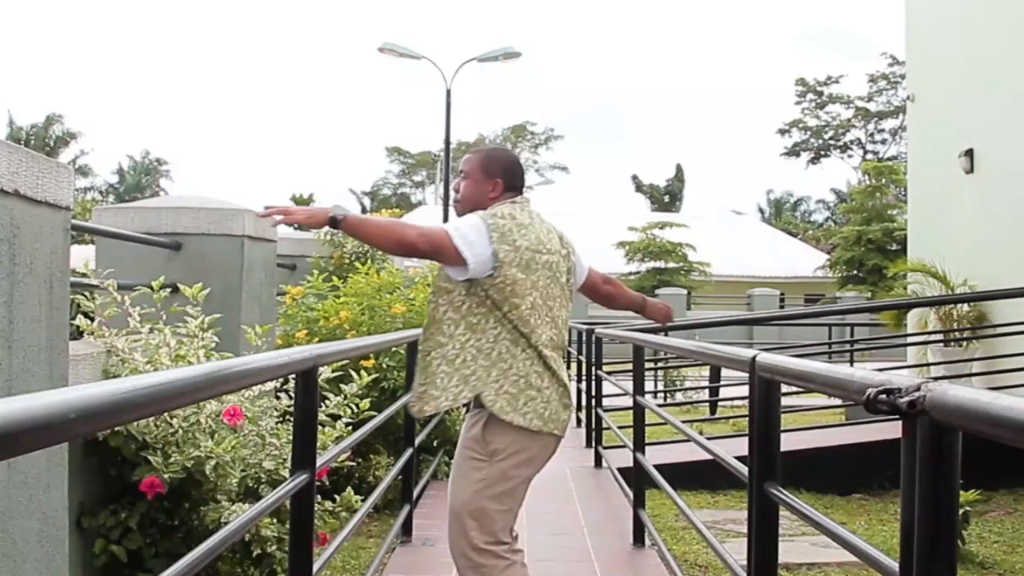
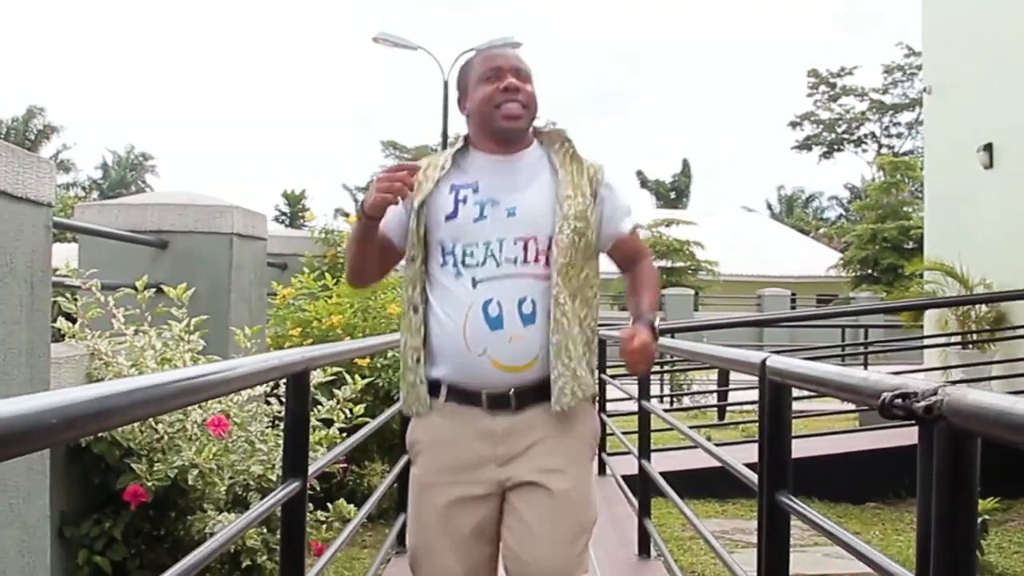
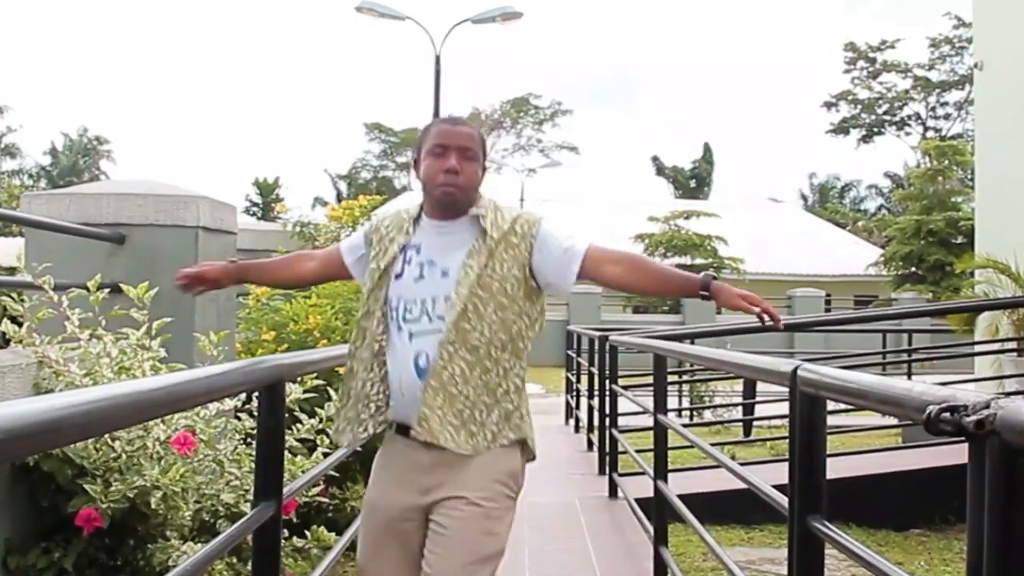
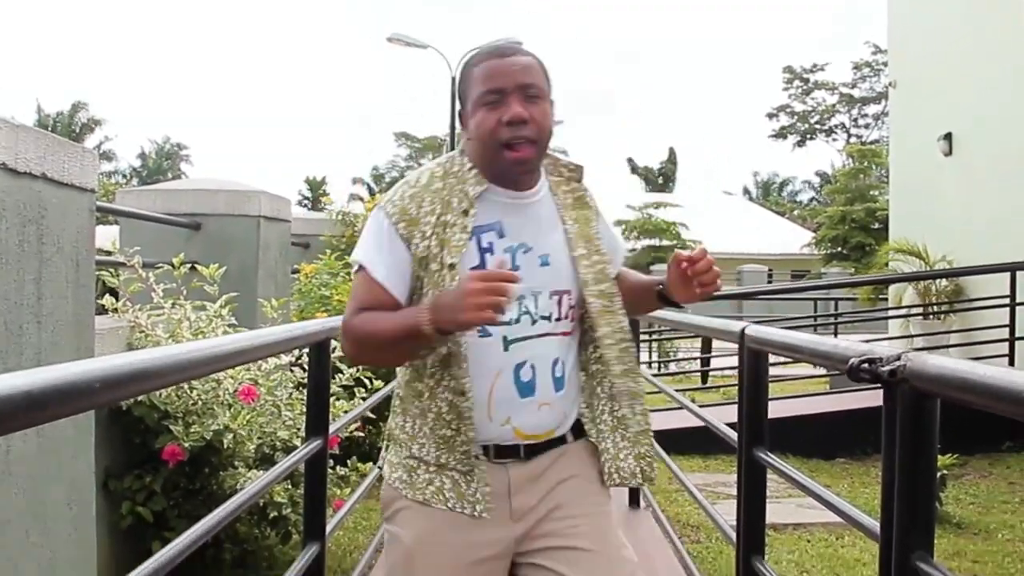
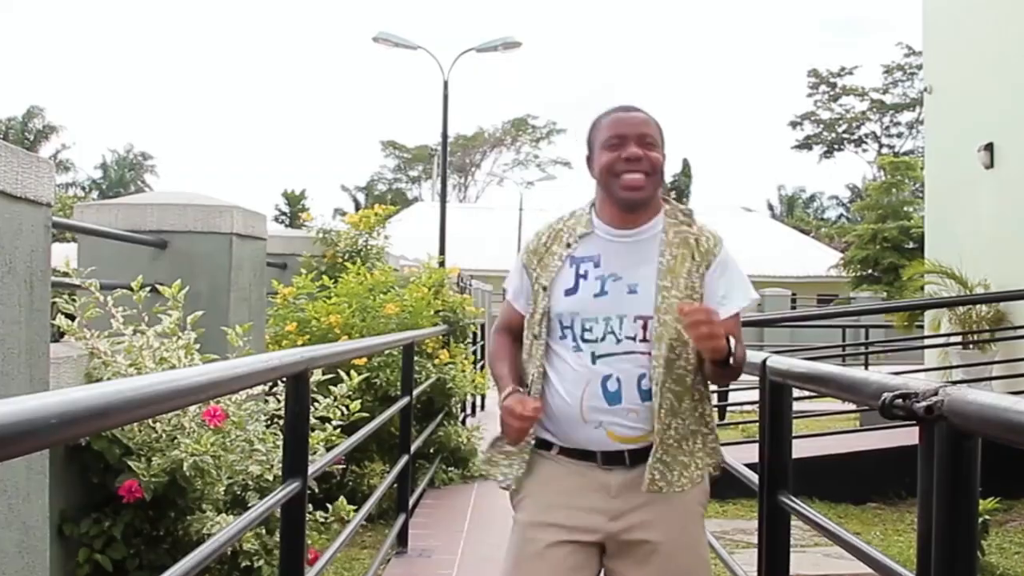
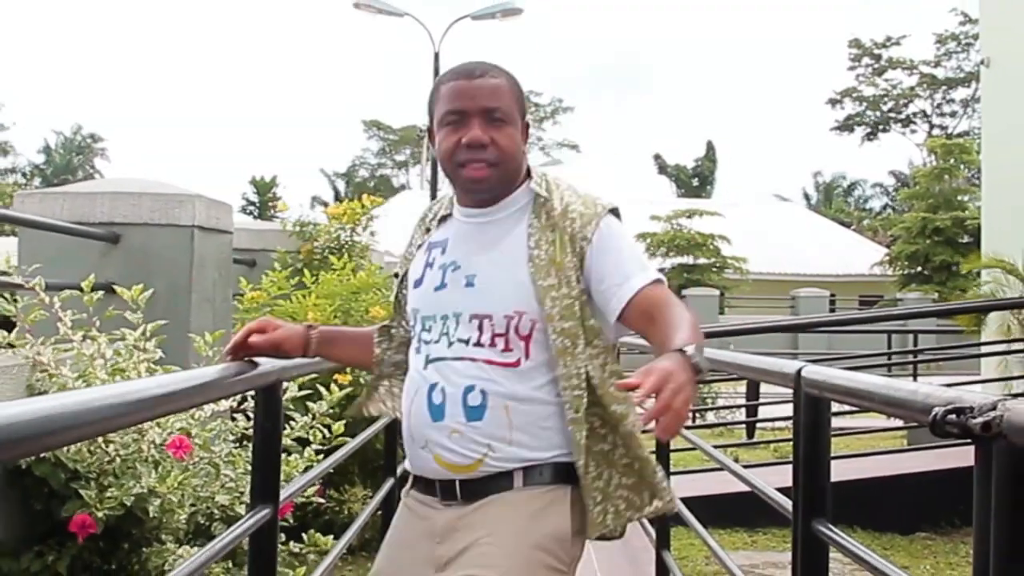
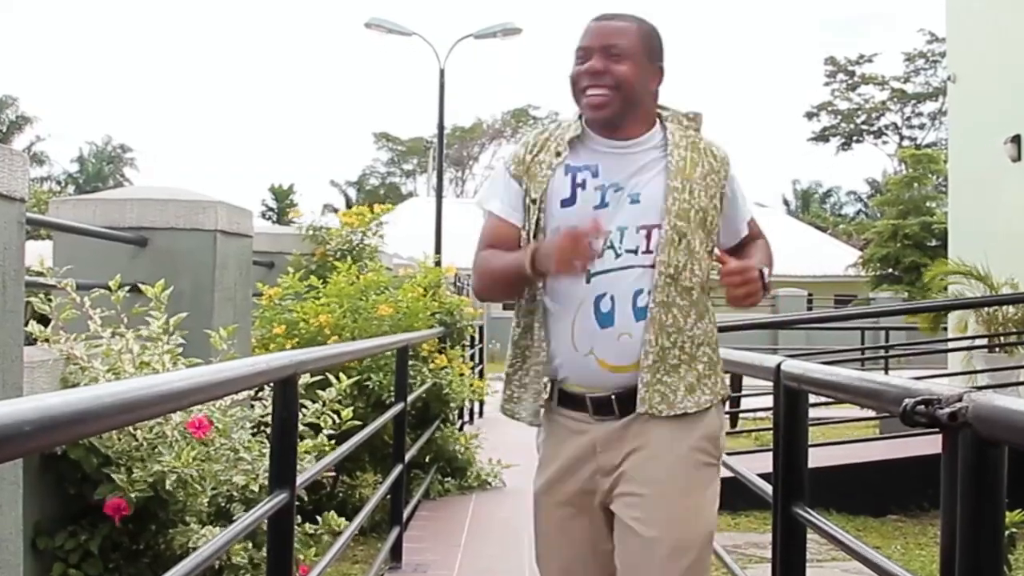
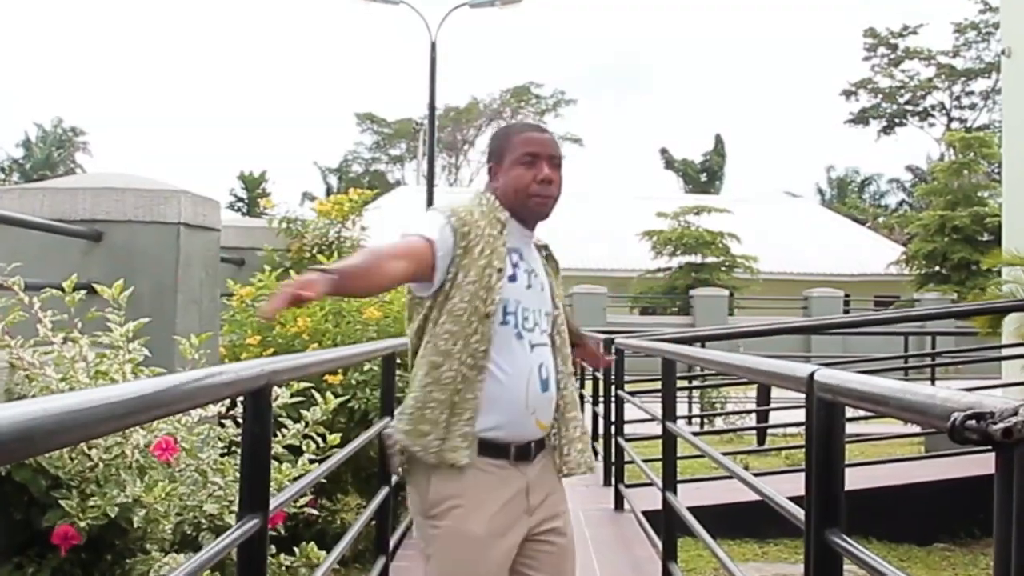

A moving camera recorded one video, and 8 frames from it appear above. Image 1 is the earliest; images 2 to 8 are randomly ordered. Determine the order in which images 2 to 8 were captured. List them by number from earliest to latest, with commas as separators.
3, 8, 6, 2, 4, 5, 7
